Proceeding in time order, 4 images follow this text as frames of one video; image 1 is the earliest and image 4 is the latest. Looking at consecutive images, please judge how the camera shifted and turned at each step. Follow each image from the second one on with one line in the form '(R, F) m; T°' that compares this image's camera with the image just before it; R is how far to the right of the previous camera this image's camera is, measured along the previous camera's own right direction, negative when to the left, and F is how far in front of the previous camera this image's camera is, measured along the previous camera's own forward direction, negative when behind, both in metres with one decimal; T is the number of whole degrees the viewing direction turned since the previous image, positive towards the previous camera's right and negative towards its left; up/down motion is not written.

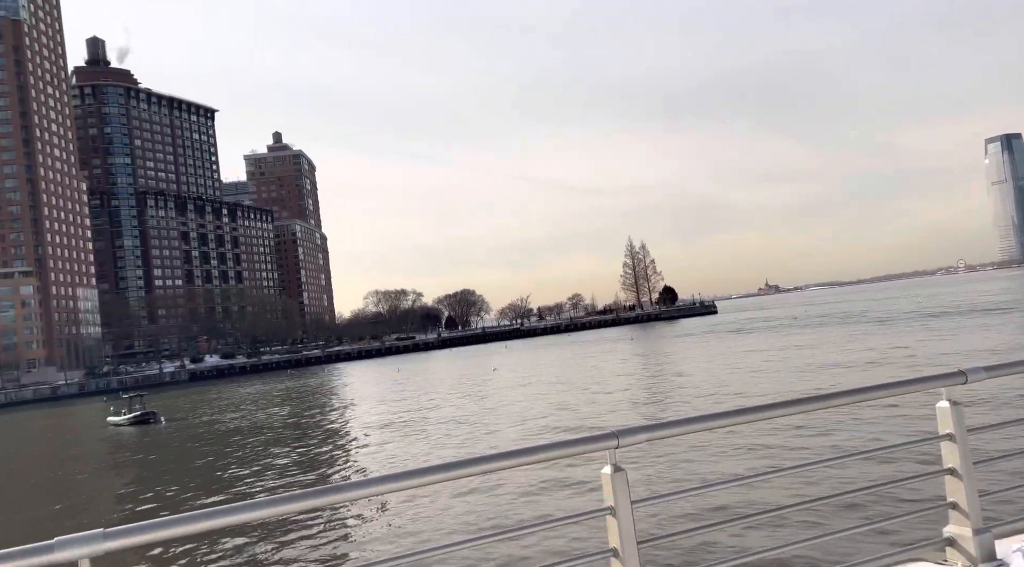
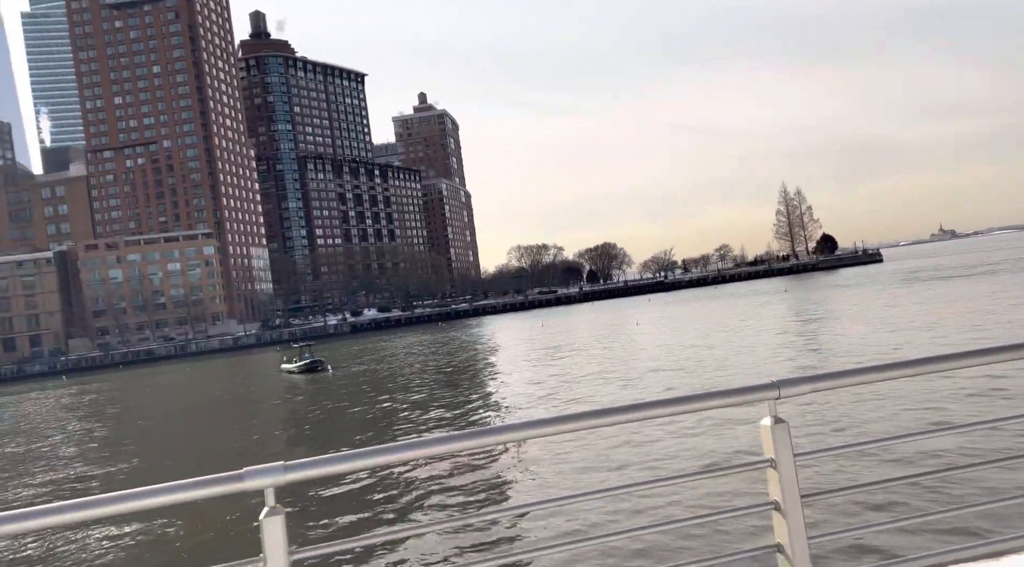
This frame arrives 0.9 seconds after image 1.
(0.0, -0.5) m; -10°
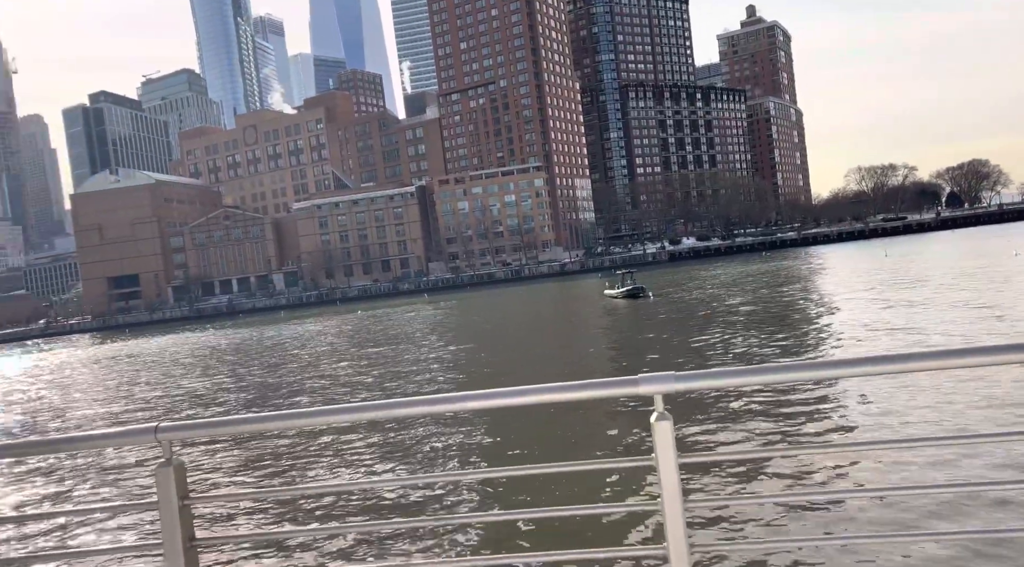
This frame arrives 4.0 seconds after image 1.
(+0.2, -1.1) m; -21°
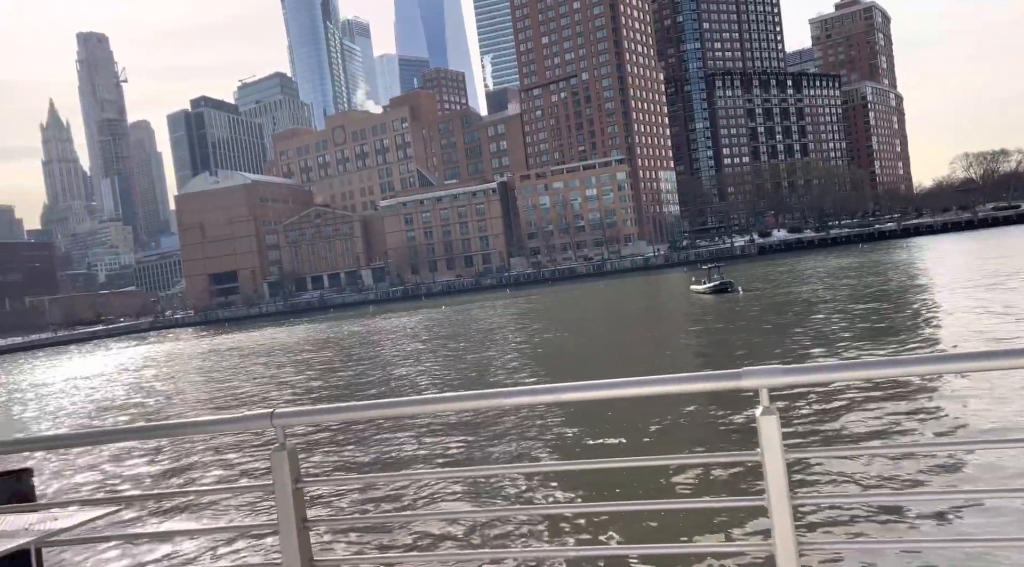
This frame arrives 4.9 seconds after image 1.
(+0.1, -0.3) m; -6°
